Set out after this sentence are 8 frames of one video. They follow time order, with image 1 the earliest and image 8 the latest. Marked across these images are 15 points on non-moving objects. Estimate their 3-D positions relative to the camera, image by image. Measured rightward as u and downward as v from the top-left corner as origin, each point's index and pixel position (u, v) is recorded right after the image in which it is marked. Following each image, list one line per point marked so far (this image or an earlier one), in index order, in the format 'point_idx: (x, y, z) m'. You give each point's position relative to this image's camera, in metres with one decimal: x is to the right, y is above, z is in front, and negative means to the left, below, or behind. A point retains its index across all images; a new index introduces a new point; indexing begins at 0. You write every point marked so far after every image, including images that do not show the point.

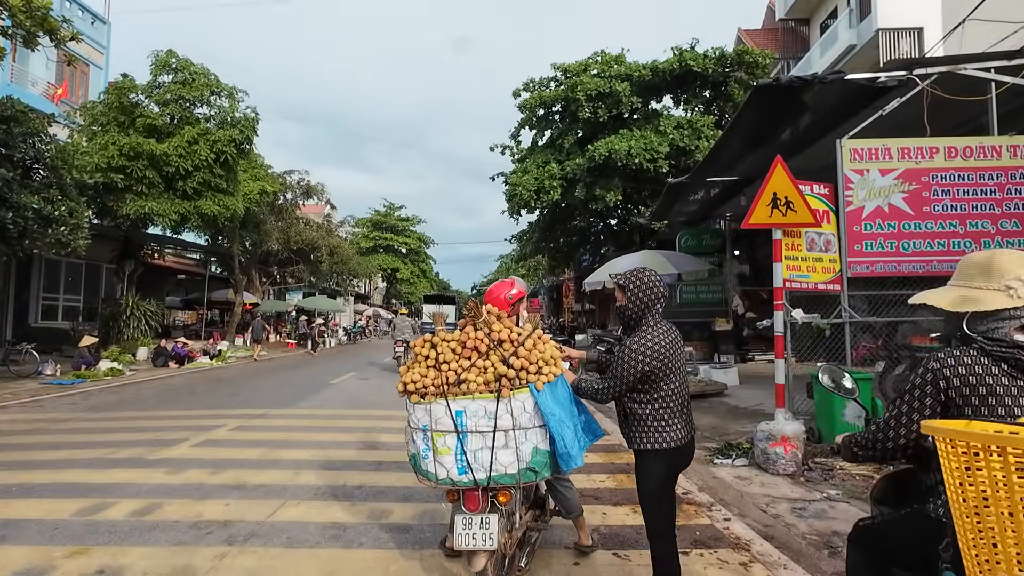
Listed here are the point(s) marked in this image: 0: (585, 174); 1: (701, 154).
0: (+2.4, +3.8, +18.2) m
1: (+5.9, +4.2, +17.0) m
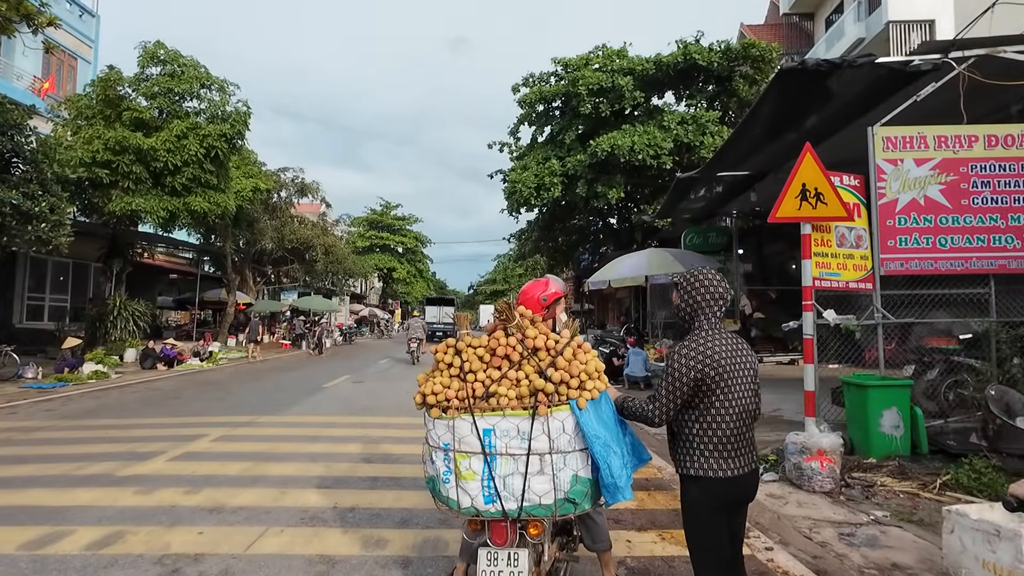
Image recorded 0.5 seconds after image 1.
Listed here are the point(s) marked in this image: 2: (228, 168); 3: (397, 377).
0: (+2.4, +3.8, +17.8) m
1: (+5.9, +4.2, +16.6) m
2: (-8.6, +3.6, +16.5) m
3: (-2.8, -2.1, +13.1) m
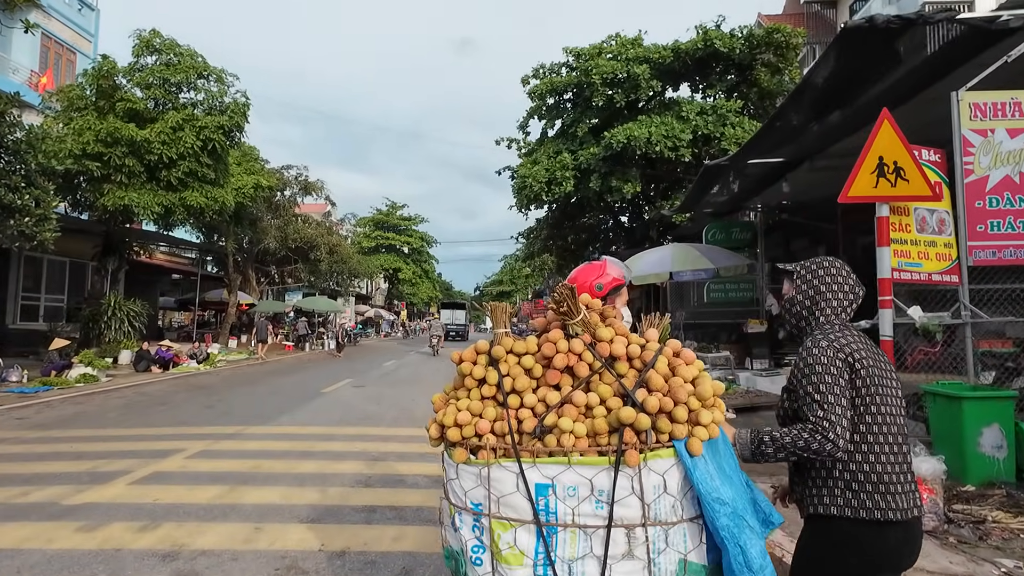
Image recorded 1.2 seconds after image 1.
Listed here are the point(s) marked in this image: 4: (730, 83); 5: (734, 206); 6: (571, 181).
0: (+2.7, +3.9, +17.0) m
1: (+6.2, +4.2, +15.7) m
2: (-8.3, +3.7, +15.8) m
3: (-2.5, -2.1, +12.3) m
4: (+6.7, +6.3, +16.6) m
5: (+5.5, +2.0, +13.2) m
6: (+1.9, +3.4, +17.2) m
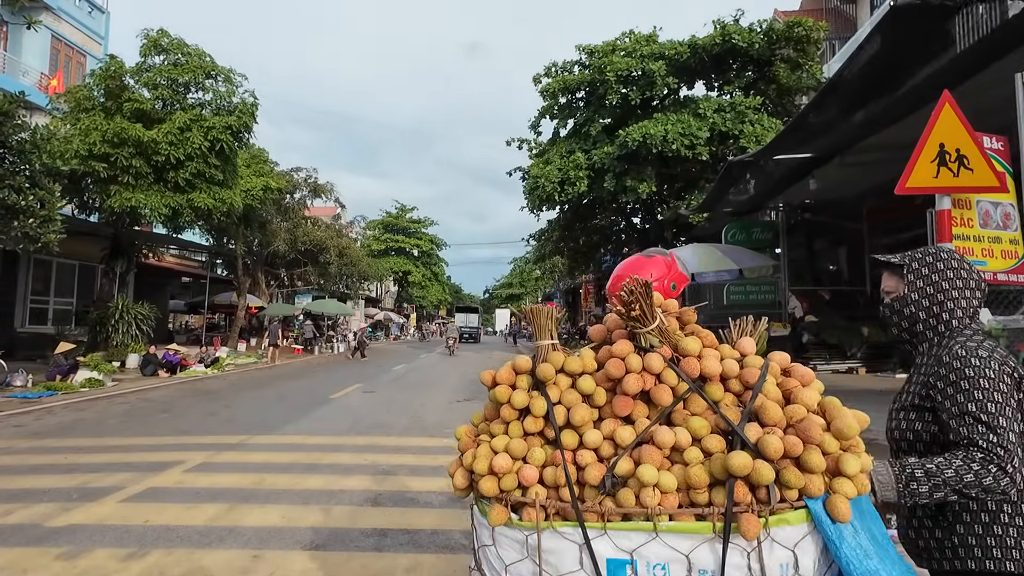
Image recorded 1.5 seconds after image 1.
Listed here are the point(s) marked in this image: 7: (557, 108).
0: (+3.1, +3.8, +16.6) m
1: (+6.5, +4.2, +15.3) m
2: (-7.9, +3.6, +15.6) m
3: (-2.2, -2.2, +11.9) m
4: (+7.0, +6.2, +16.2) m
5: (+5.8, +2.0, +12.8) m
6: (+2.3, +3.3, +16.8) m
7: (+1.6, +6.3, +19.1) m
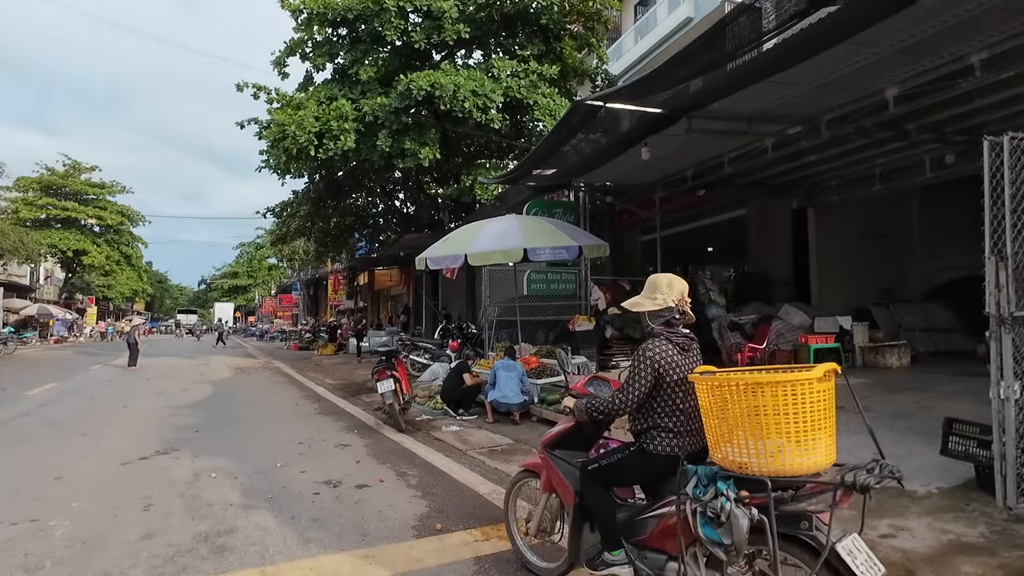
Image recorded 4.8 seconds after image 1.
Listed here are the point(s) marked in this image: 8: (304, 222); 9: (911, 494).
0: (-3.0, +4.1, +13.3) m
1: (+0.7, +4.4, +13.7) m
2: (-12.4, +4.1, +7.4) m
3: (-5.8, -1.8, +6.8) m
4: (+0.8, +6.5, +14.7) m
5: (+1.1, +2.2, +11.1) m
6: (-3.9, +3.7, +13.1) m
7: (-5.4, +6.7, +14.8) m
8: (-6.9, +2.3, +18.1) m
9: (+2.8, -1.5, +3.9) m
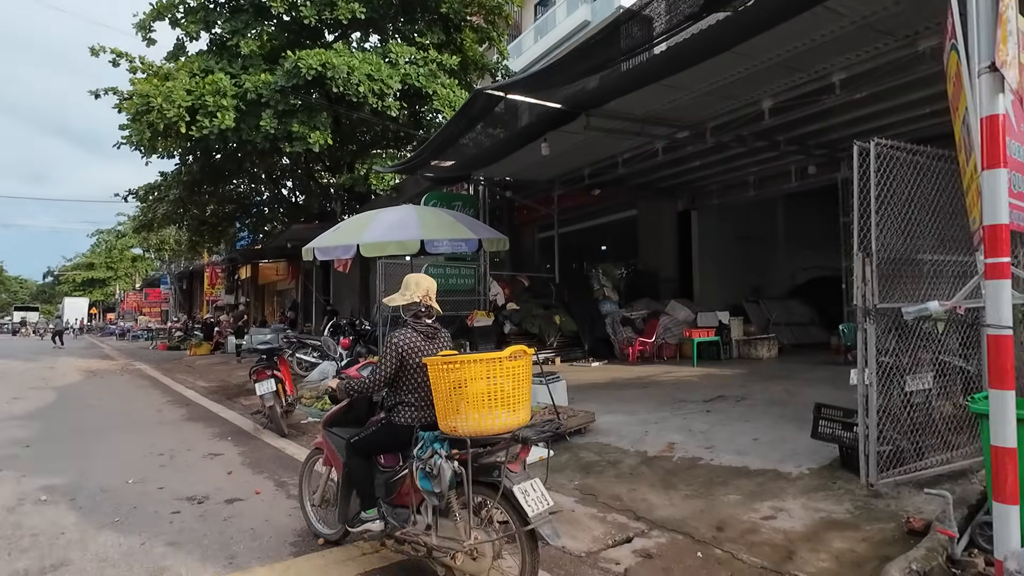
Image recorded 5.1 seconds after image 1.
0: (-5.3, +4.3, +12.3) m
1: (-1.8, +4.5, +13.3) m
2: (-13.4, +4.3, +4.7) m
3: (-6.9, -1.6, +5.4) m
4: (-1.9, +6.6, +14.4) m
5: (-1.0, +2.3, +10.9) m
6: (-6.2, +3.8, +12.0) m
7: (-8.0, +6.9, +13.3) m
8: (-10.0, +2.5, +16.2) m
9: (+2.1, -1.4, +4.1) m
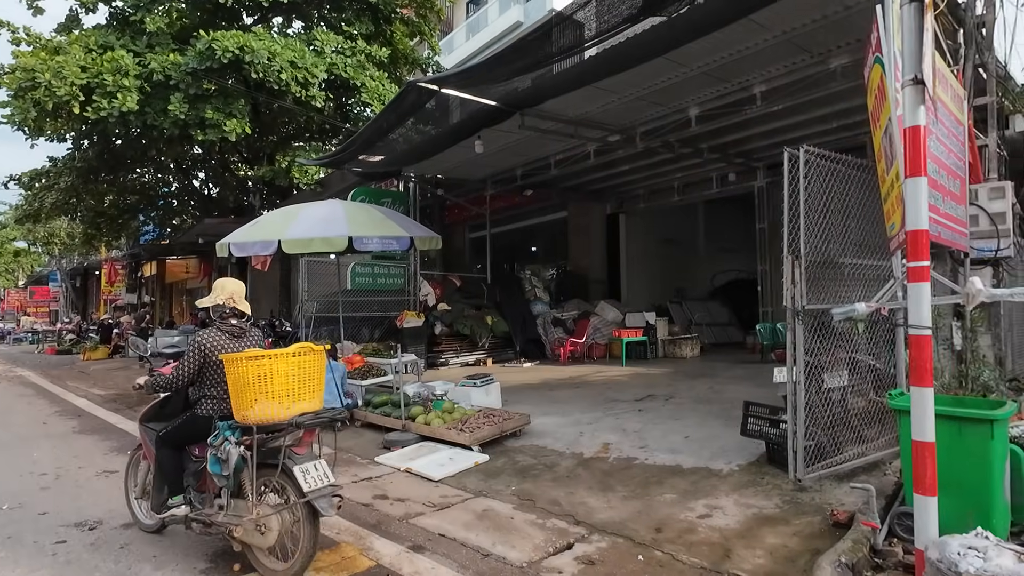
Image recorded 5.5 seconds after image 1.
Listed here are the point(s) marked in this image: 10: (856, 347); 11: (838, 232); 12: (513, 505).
0: (-6.8, +4.3, +11.3) m
1: (-3.4, +4.6, +12.8) m
2: (-13.8, +4.4, +2.8) m
3: (-7.5, -1.6, +4.3) m
4: (-3.6, +6.6, +13.9) m
5: (-2.3, +2.3, +10.5) m
6: (-7.6, +3.9, +10.9) m
7: (-9.5, +7.0, +12.0) m
8: (-12.0, +2.6, +14.7) m
9: (+1.6, -1.4, +4.2) m
10: (+2.7, -0.5, +4.2) m
11: (+2.4, +0.4, +3.9) m
12: (0.0, -1.6, +3.9) m
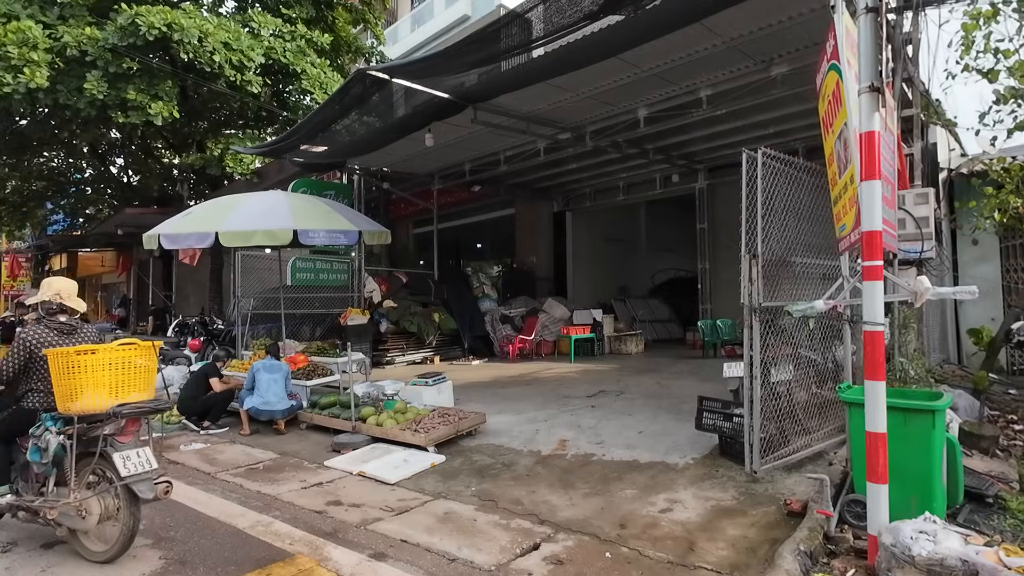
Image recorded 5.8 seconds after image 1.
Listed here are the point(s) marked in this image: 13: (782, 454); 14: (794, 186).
0: (-7.8, +4.4, +10.4) m
1: (-4.6, +4.6, +12.3) m
2: (-13.9, +4.5, +1.2) m
3: (-7.7, -1.5, +3.4) m
4: (-4.9, +6.7, +13.3) m
5: (-3.2, +2.4, +10.2) m
6: (-8.5, +4.0, +9.9) m
7: (-10.6, +7.1, +10.8) m
8: (-13.3, +2.7, +13.2) m
9: (+1.3, -1.4, +4.3) m
10: (+2.4, -0.5, +4.4) m
11: (+2.1, +0.4, +4.1) m
12: (-0.3, -1.5, +3.8) m
13: (+2.0, -1.3, +4.1) m
14: (+2.1, +0.8, +4.0) m
